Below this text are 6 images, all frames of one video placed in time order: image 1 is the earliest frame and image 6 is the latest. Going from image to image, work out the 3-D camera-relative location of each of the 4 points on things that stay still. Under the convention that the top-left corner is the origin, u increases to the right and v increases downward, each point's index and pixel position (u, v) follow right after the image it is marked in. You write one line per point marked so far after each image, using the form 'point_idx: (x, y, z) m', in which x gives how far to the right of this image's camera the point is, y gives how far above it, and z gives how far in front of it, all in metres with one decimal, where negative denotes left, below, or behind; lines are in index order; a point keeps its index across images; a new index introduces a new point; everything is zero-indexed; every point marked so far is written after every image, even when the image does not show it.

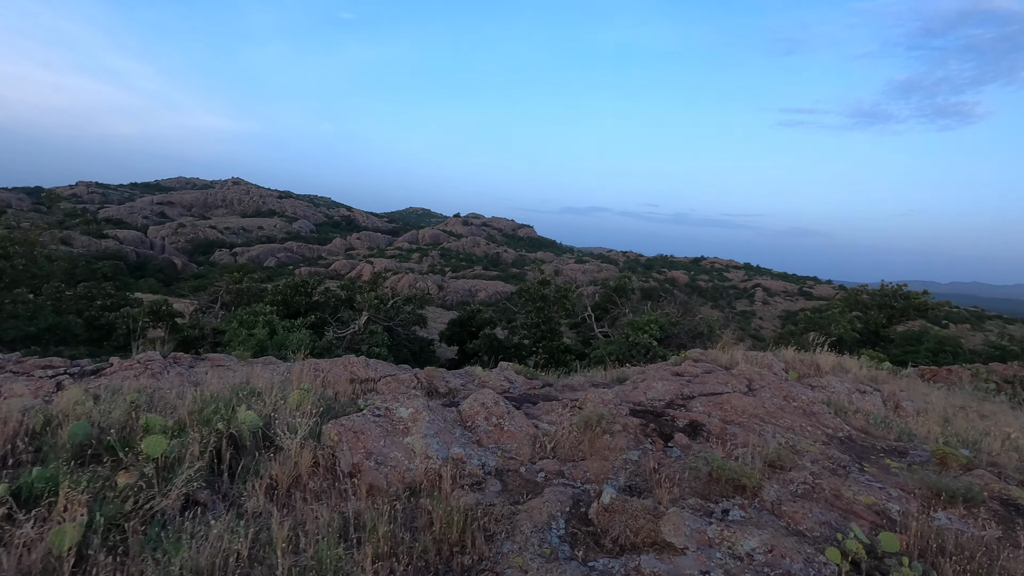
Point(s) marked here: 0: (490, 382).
0: (-0.2, -0.8, +4.6) m
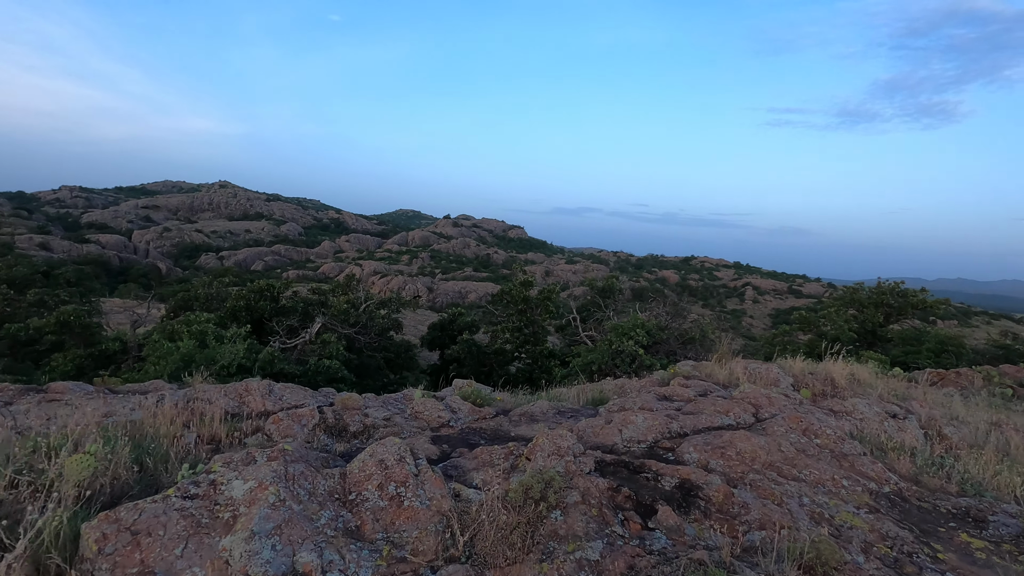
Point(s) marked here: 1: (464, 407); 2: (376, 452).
0: (-0.6, -0.9, +3.6) m
1: (-0.3, -0.9, +3.8) m
2: (-0.6, -0.7, +2.3) m
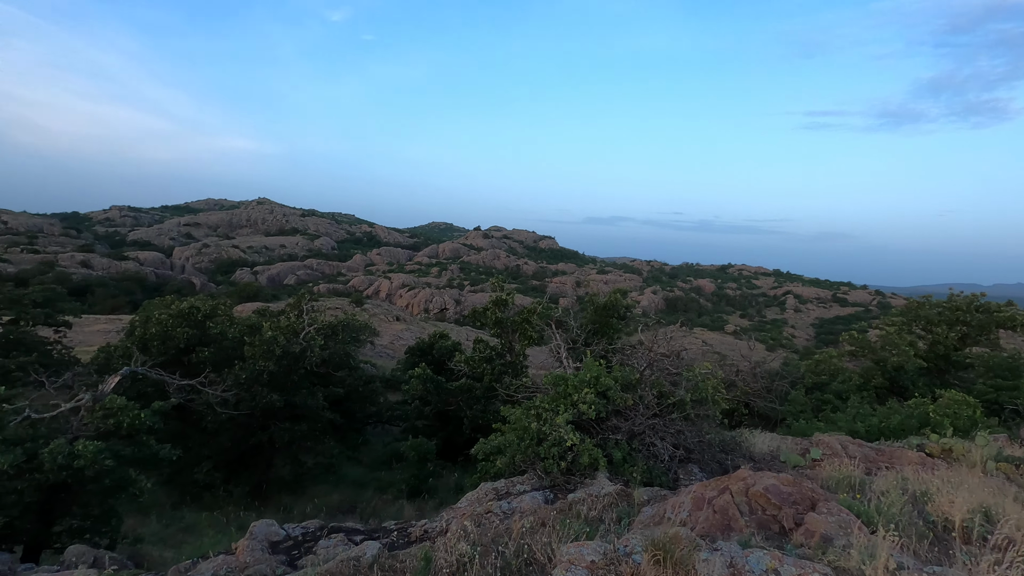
0: (-2.1, -1.1, +0.5) m
1: (-1.9, -1.1, +0.7) m
2: (-2.2, -1.0, -0.7) m
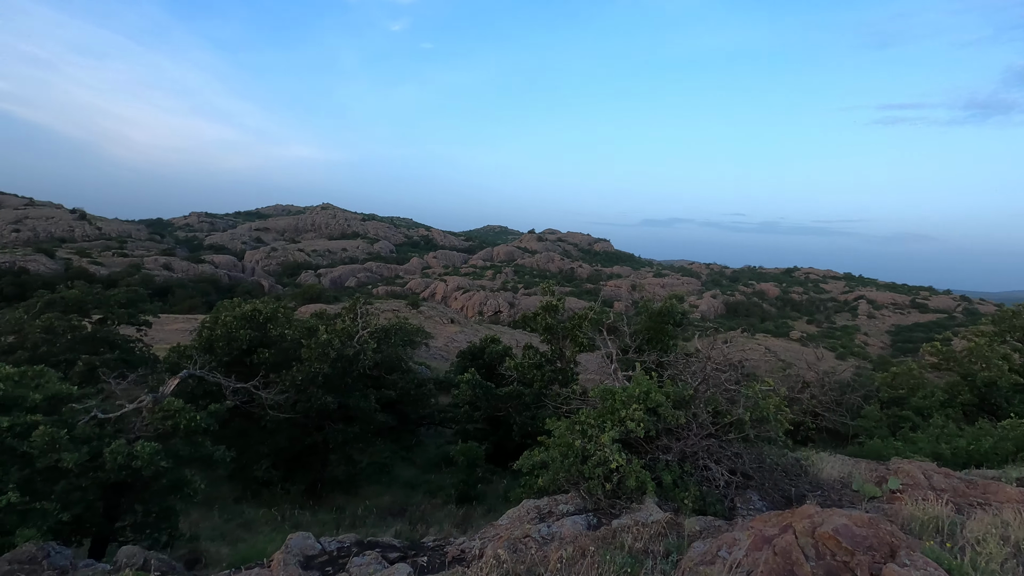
0: (-2.2, -1.2, +0.6) m
1: (-1.9, -1.2, +0.7) m
2: (-2.4, -1.0, -0.7) m
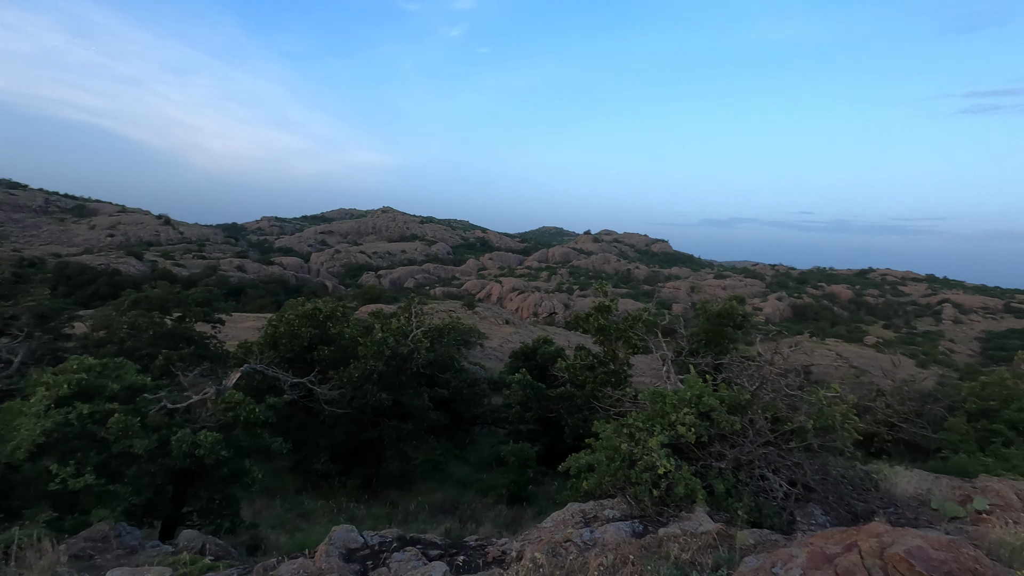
0: (-2.2, -1.1, +0.7) m
1: (-1.9, -1.1, +0.8) m
2: (-2.6, -1.0, -0.5) m
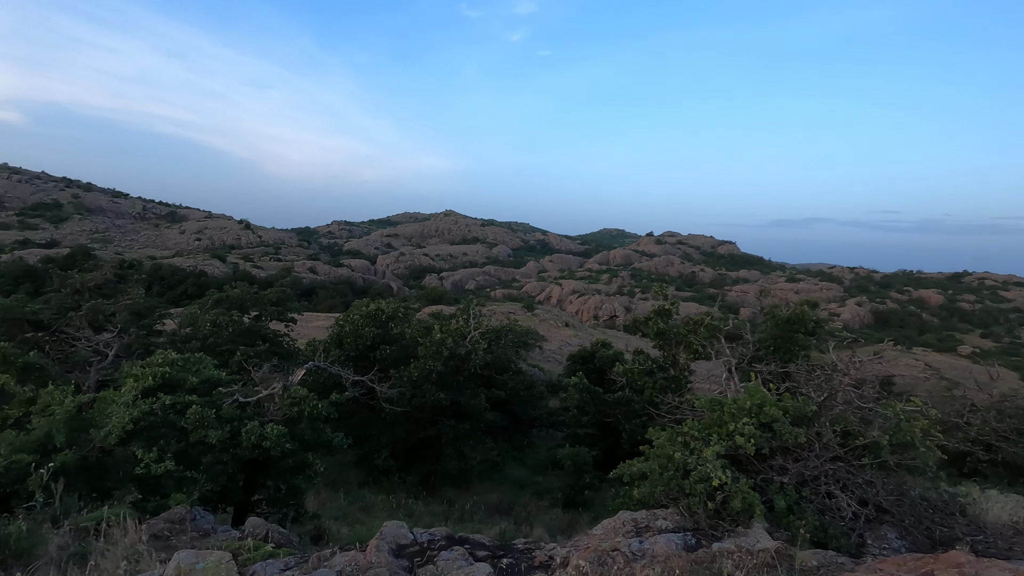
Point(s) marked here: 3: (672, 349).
0: (-2.2, -1.1, +0.9) m
1: (-1.9, -1.1, +1.0) m
2: (-2.7, -0.9, -0.2) m
3: (+3.9, -1.5, +12.8) m
